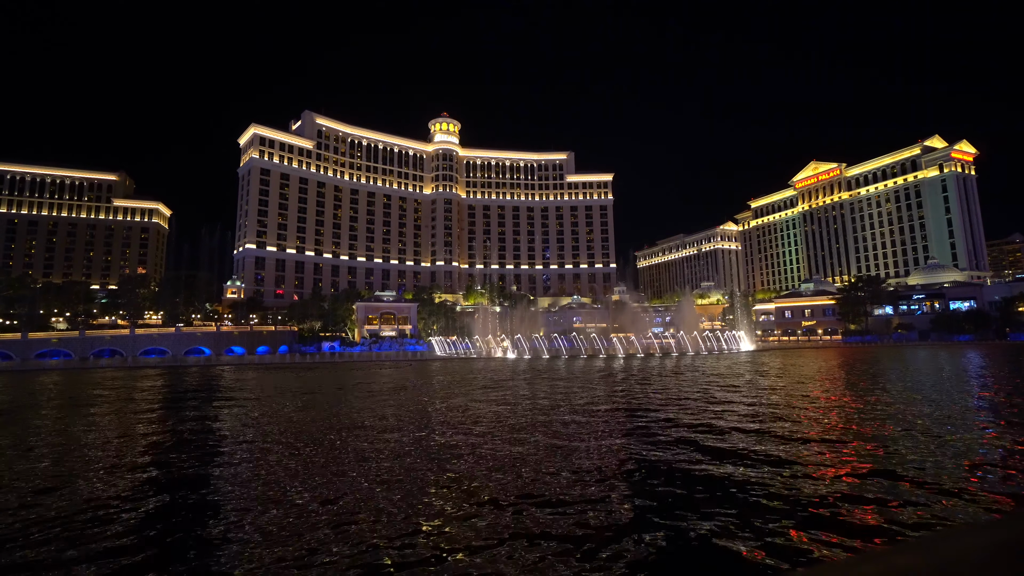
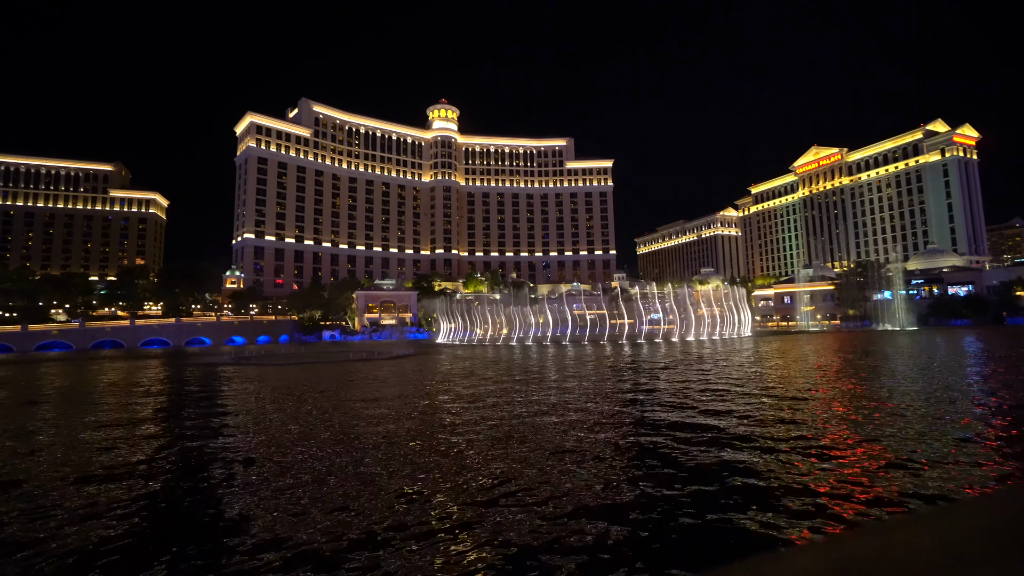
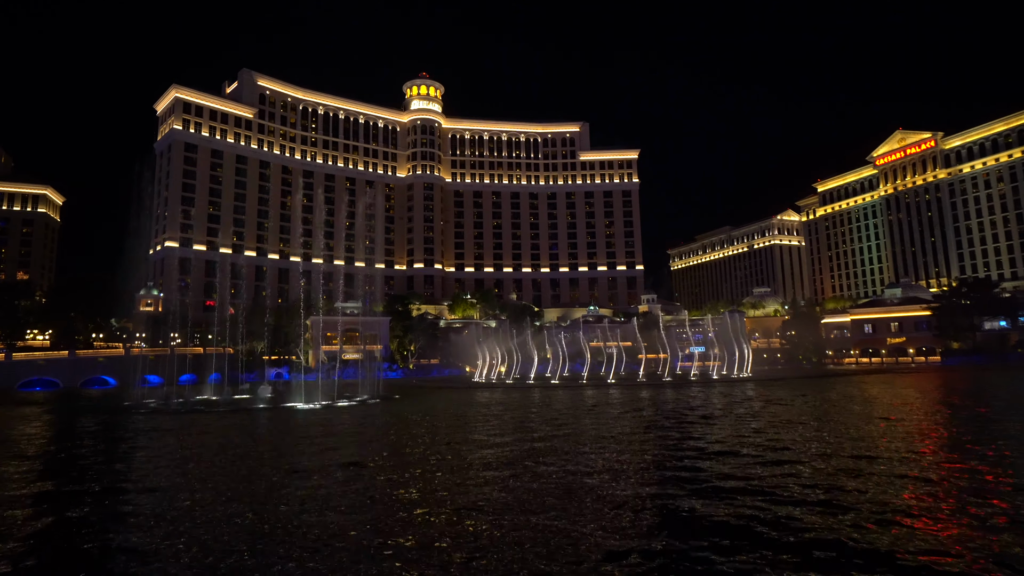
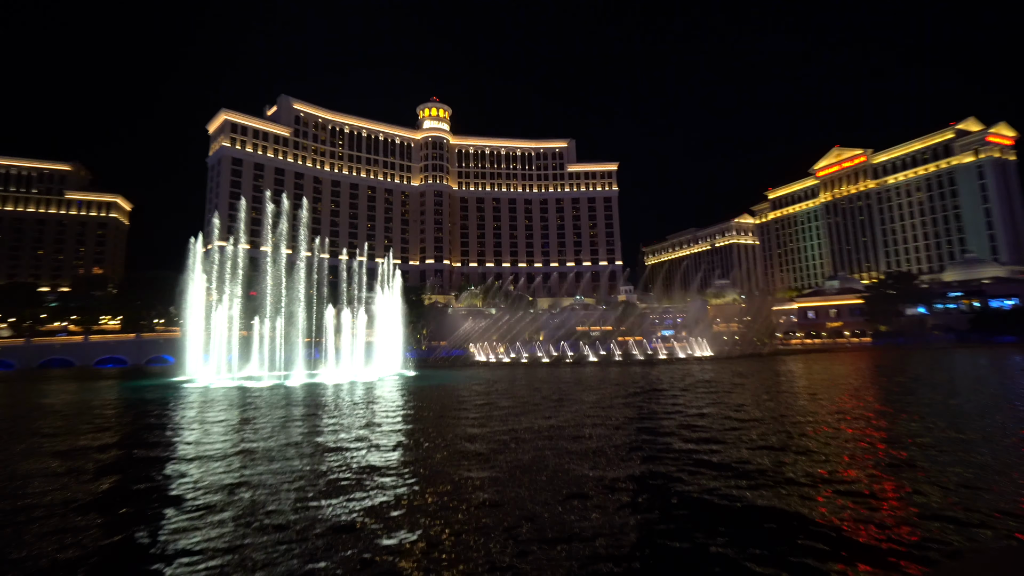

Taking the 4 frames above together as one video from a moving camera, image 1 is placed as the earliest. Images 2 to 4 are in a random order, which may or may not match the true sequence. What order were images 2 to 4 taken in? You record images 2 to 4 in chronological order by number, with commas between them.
2, 4, 3
